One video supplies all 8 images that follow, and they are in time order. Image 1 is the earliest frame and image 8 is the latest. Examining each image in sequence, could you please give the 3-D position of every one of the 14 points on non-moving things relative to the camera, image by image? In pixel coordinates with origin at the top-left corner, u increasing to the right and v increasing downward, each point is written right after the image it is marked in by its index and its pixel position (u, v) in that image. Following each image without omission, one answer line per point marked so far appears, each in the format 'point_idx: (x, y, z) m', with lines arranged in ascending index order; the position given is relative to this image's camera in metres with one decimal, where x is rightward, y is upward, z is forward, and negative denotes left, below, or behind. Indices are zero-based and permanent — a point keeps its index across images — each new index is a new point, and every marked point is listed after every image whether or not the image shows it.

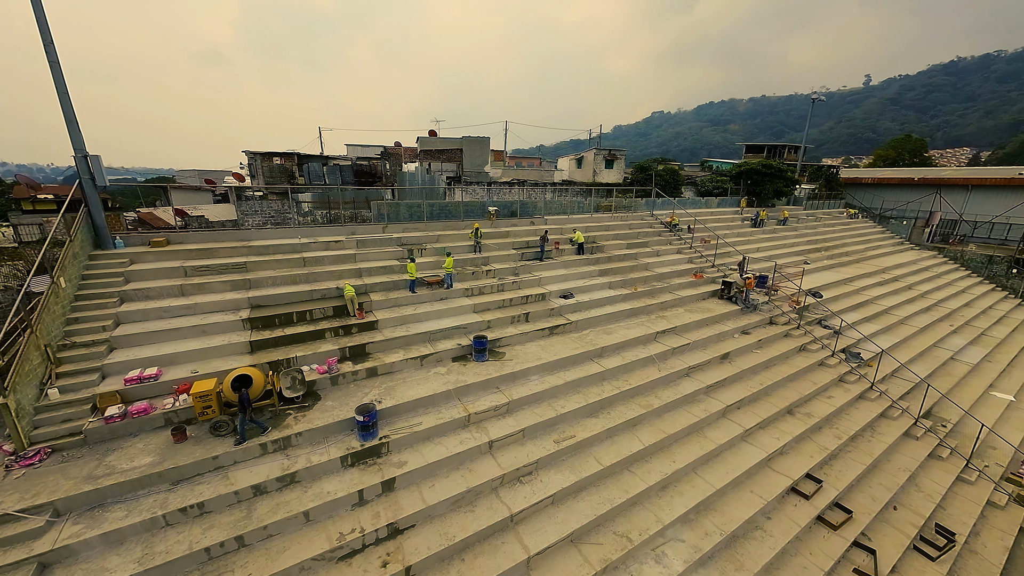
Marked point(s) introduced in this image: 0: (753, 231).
0: (+11.7, +2.8, +17.9) m
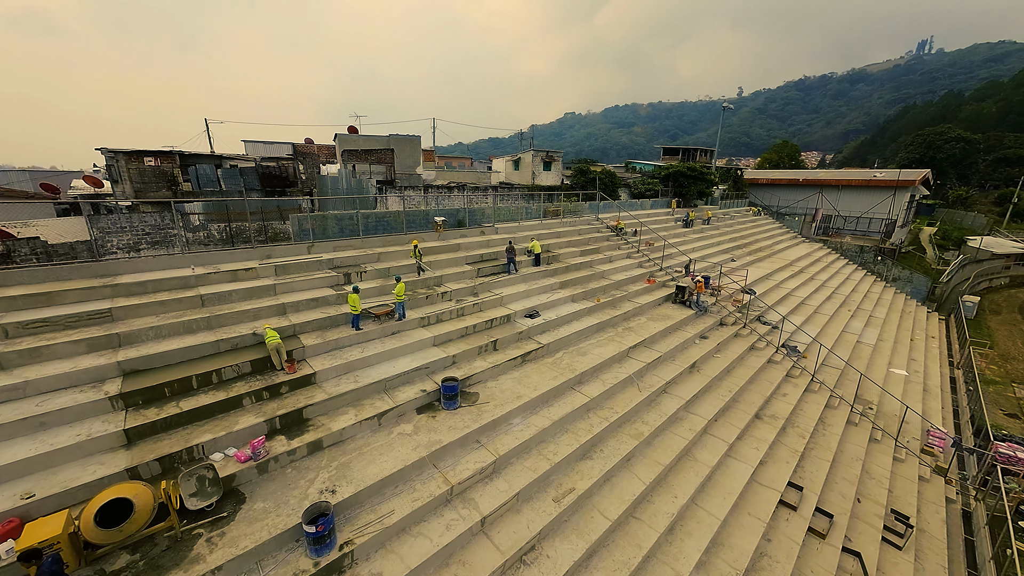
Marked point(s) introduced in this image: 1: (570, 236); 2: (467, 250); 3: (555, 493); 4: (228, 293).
0: (+8.9, +3.0, +18.8) m
1: (+2.2, +1.9, +13.8) m
2: (-1.3, +1.1, +10.8) m
3: (+0.7, -3.2, +5.8) m
4: (-5.4, -0.1, +7.0) m
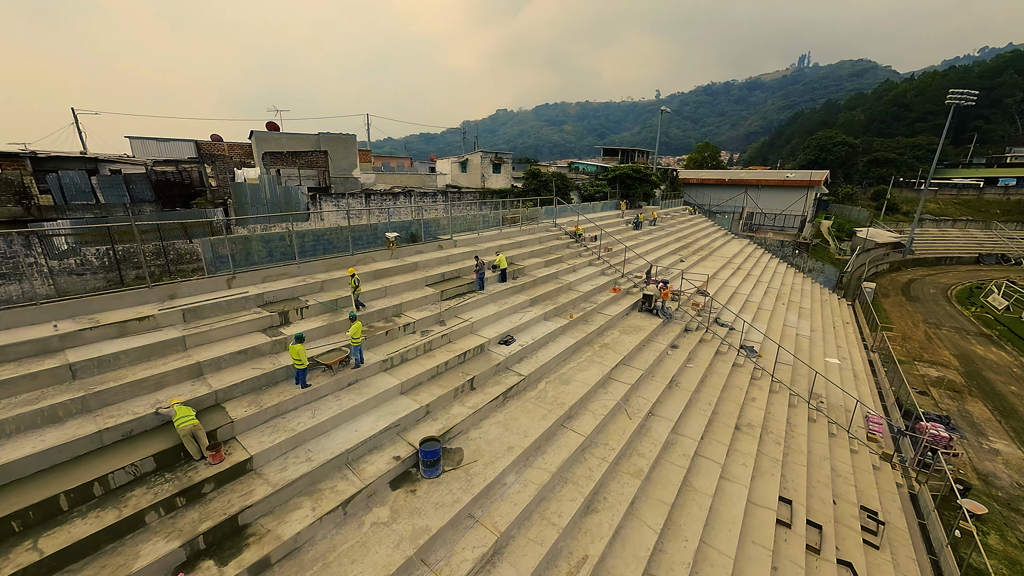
0: (+6.4, +2.9, +19.1) m
1: (+0.7, +1.5, +13.0) m
2: (-2.2, +0.5, +9.6) m
3: (+0.8, -3.8, +5.0) m
4: (-5.6, -0.9, +5.2) m
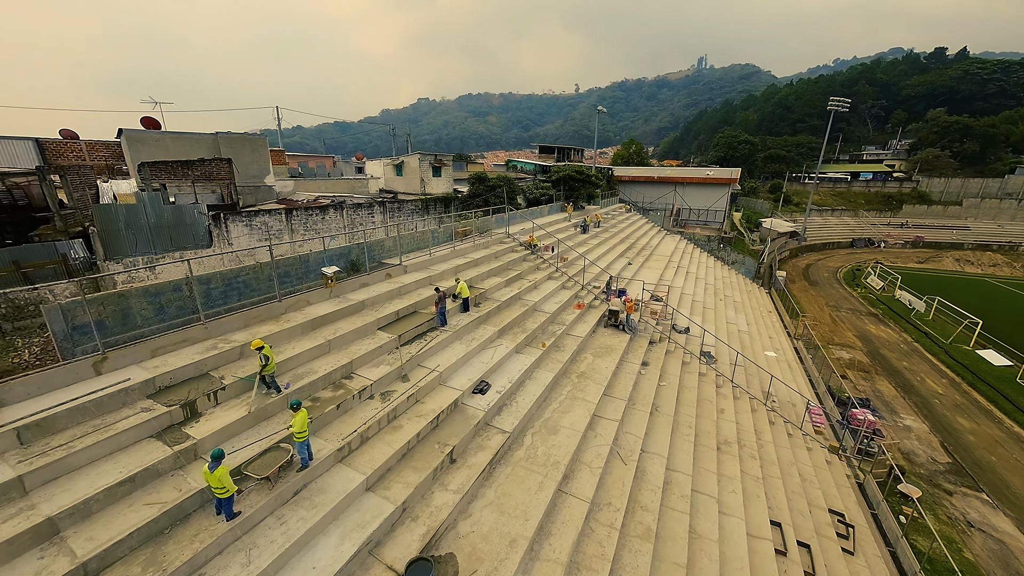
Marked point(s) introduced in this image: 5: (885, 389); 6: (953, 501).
0: (+3.7, +2.6, +18.8) m
1: (-0.7, +0.8, +11.9) m
2: (-2.9, -0.4, +8.0) m
3: (+1.0, -4.5, +4.1) m
4: (-5.4, -2.1, +3.1) m
5: (+15.4, -4.2, +15.3) m
6: (+11.9, -5.8, +10.0) m
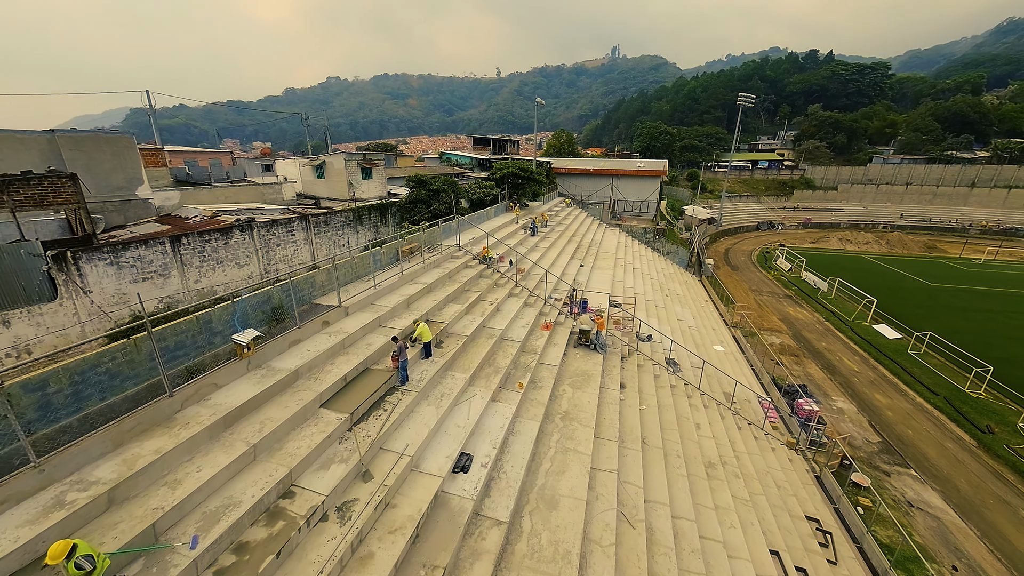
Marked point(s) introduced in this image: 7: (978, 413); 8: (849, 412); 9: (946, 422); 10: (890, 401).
0: (+1.2, +2.4, +17.9) m
1: (-1.9, 0.0, +10.3) m
2: (-3.3, -1.5, +6.2) m
3: (+1.5, -5.4, +3.3) m
4: (-4.7, -3.4, +1.0) m
5: (+13.7, -3.8, +16.8) m
6: (+11.3, -5.8, +10.9) m
7: (+17.5, -4.7, +13.8) m
8: (+12.8, -4.7, +14.0) m
9: (+16.0, -4.9, +13.6) m
10: (+15.1, -4.5, +14.8) m
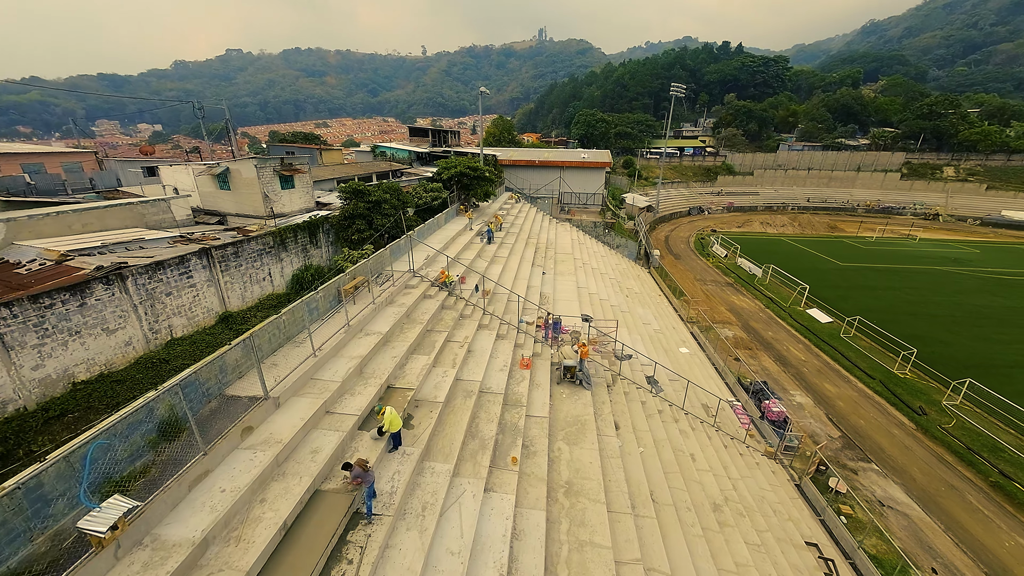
0: (-0.8, +1.8, +16.3) m
1: (-2.5, -1.0, +8.4) m
2: (-3.1, -2.7, +4.2) m
3: (+2.4, -6.4, +2.2) m
4: (-3.6, -4.9, -1.0) m
5: (+12.1, -3.6, +17.4) m
6: (+10.7, -5.9, +11.4) m
7: (+16.3, -4.3, +15.1) m
8: (+11.6, -4.7, +14.5) m
9: (+14.9, -4.7, +14.7) m
10: (+13.8, -4.3, +15.7) m
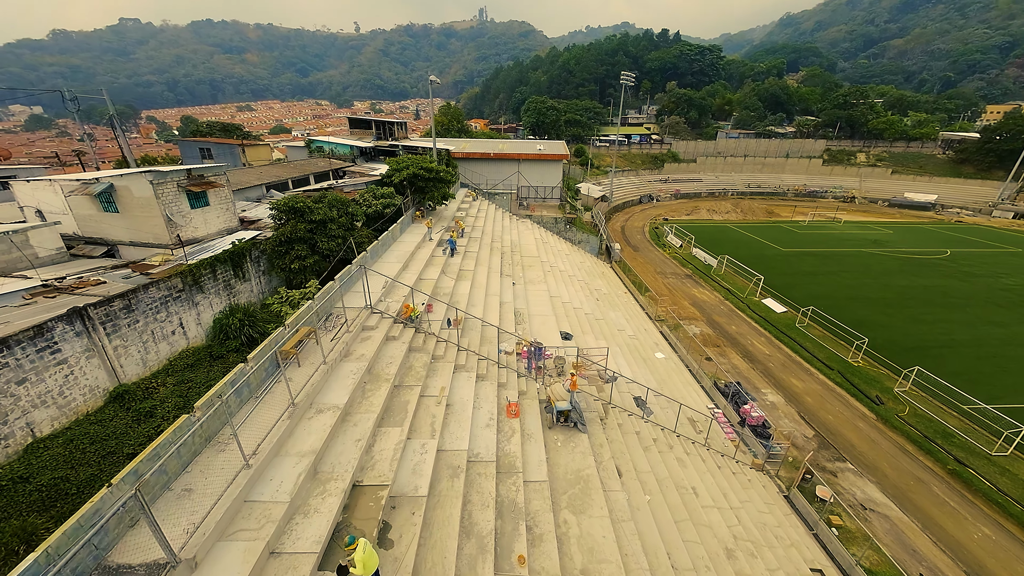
0: (-2.1, +1.1, +14.7) m
1: (-2.7, -2.0, +6.8) m
2: (-2.7, -3.9, +2.6) m
3: (+3.2, -7.4, +1.5) m
4: (-2.4, -6.3, -2.6) m
5: (+10.7, -3.5, +17.6) m
6: (+10.3, -6.1, +11.5) m
7: (+15.3, -4.1, +15.9) m
8: (+10.7, -4.7, +14.8) m
9: (+13.9, -4.6, +15.3) m
10: (+12.7, -4.2, +16.1) m
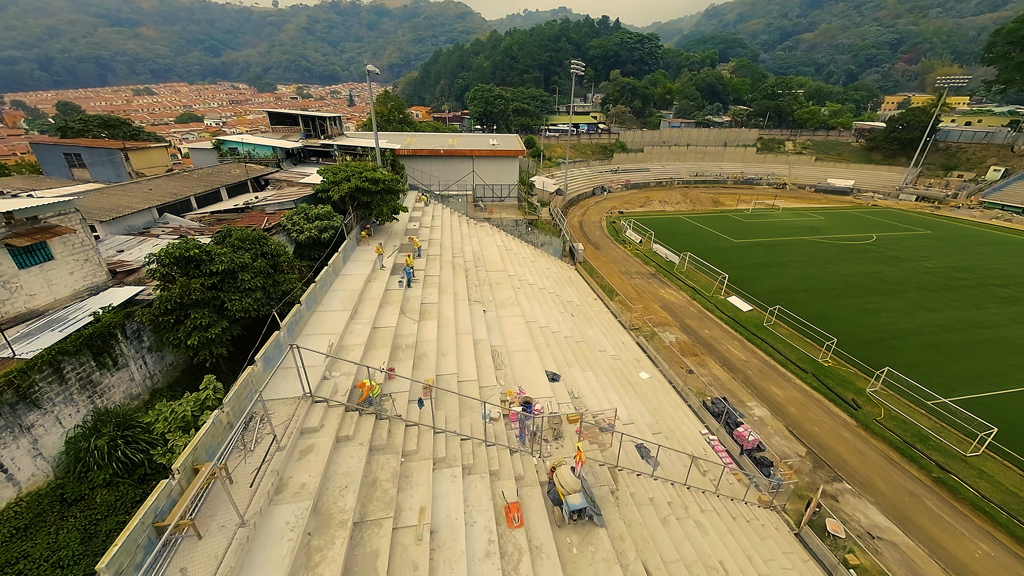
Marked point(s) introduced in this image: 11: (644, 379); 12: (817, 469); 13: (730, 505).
0: (-3.1, -0.1, +12.4) m
1: (-2.4, -3.4, +4.6) m
2: (-1.8, -5.4, +0.5) m
3: (+4.3, -8.6, +0.2) m
4: (-0.7, -8.0, -4.5) m
5: (+9.5, -3.9, +17.1) m
6: (+10.0, -6.7, +11.1) m
7: (+14.2, -4.2, +16.0) m
8: (+9.9, -5.1, +14.3) m
9: (+13.0, -4.8, +15.2) m
10: (+11.7, -4.5, +15.9) m
11: (+5.3, -3.7, +14.8) m
12: (+10.2, -6.0, +12.4) m
13: (+5.8, -5.8, +9.9) m
